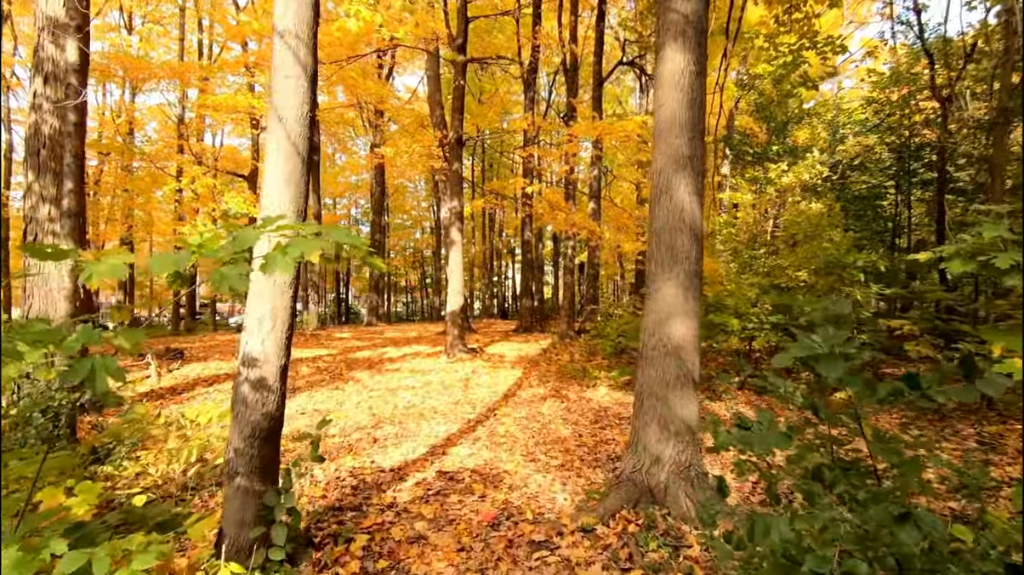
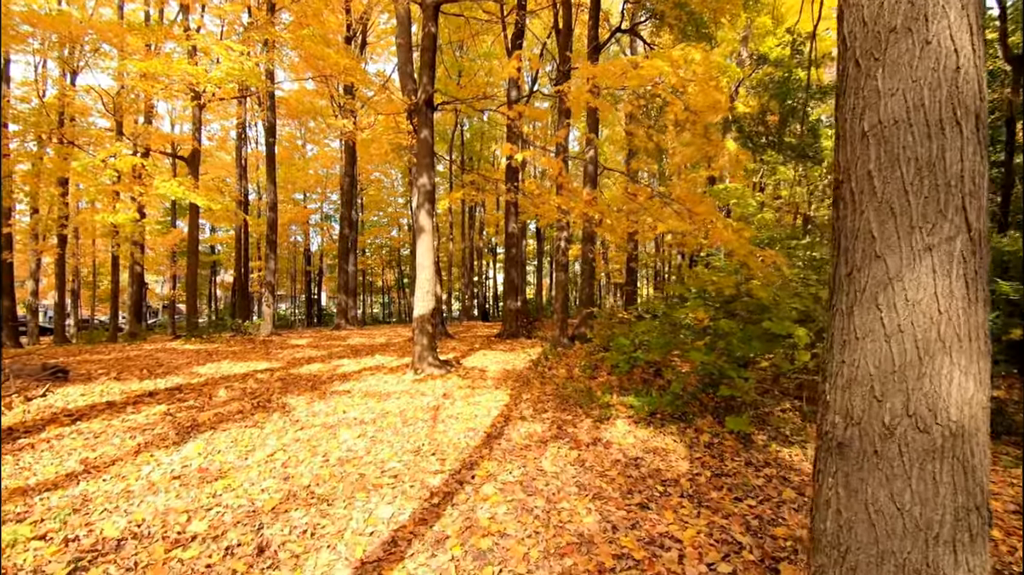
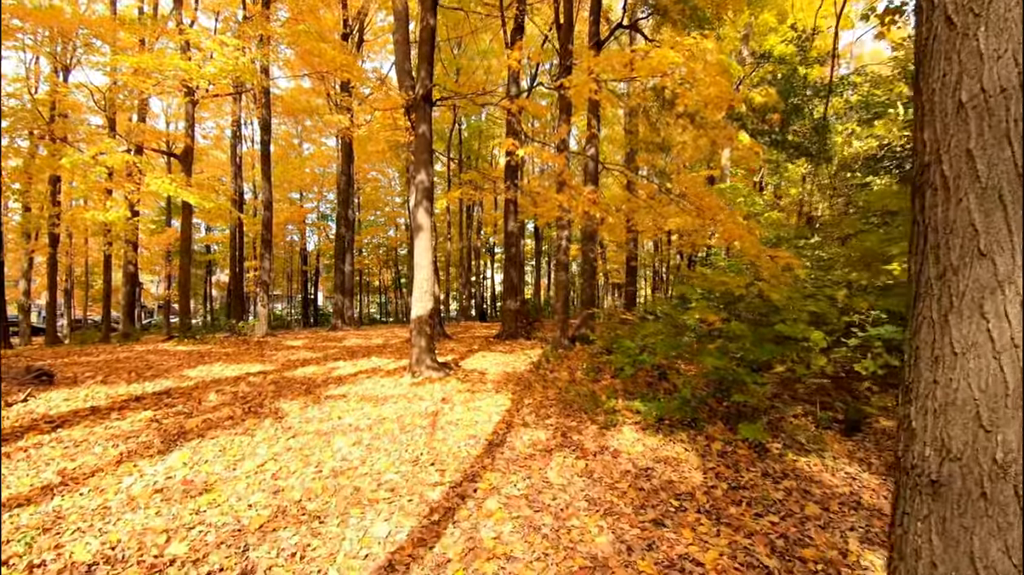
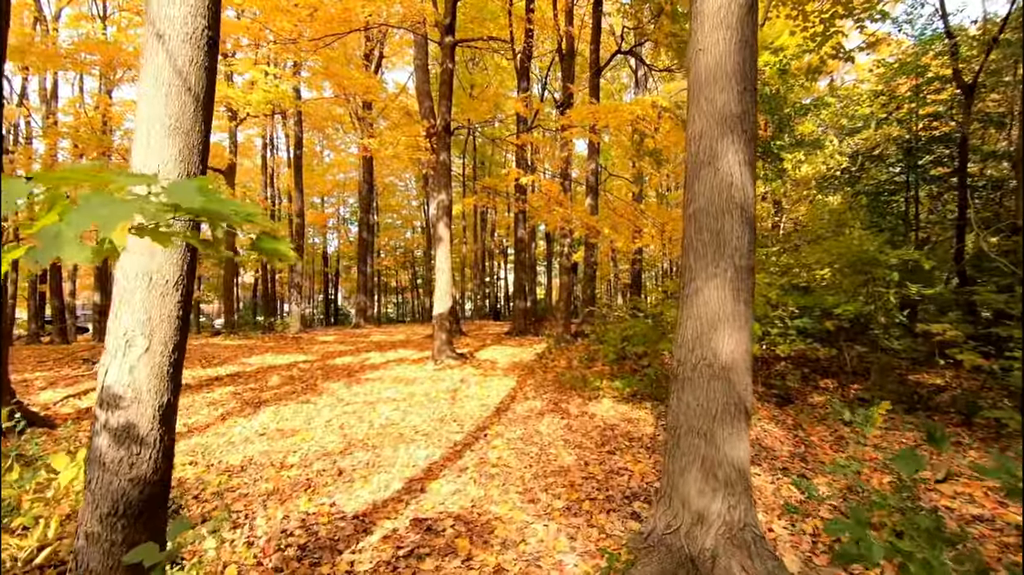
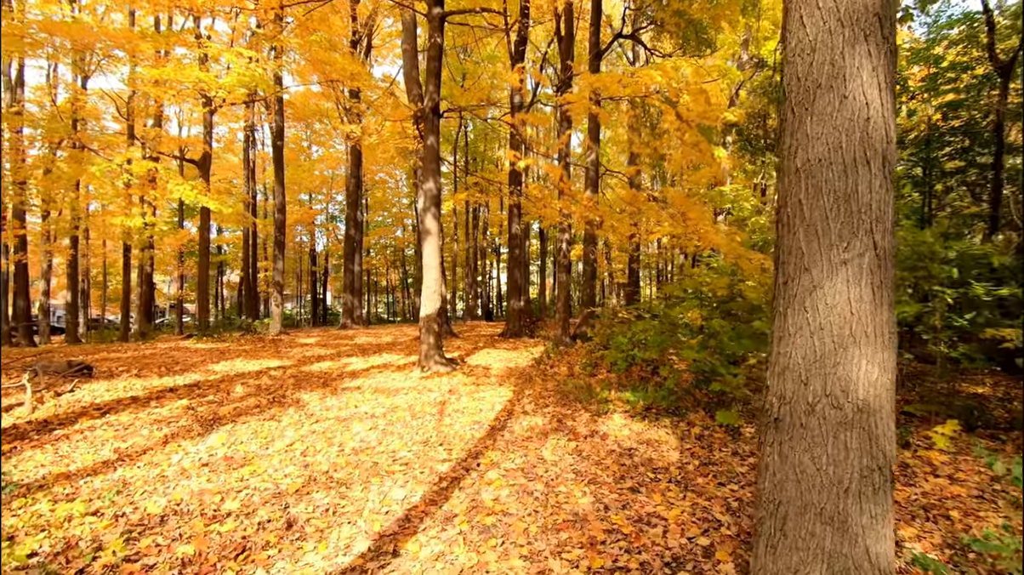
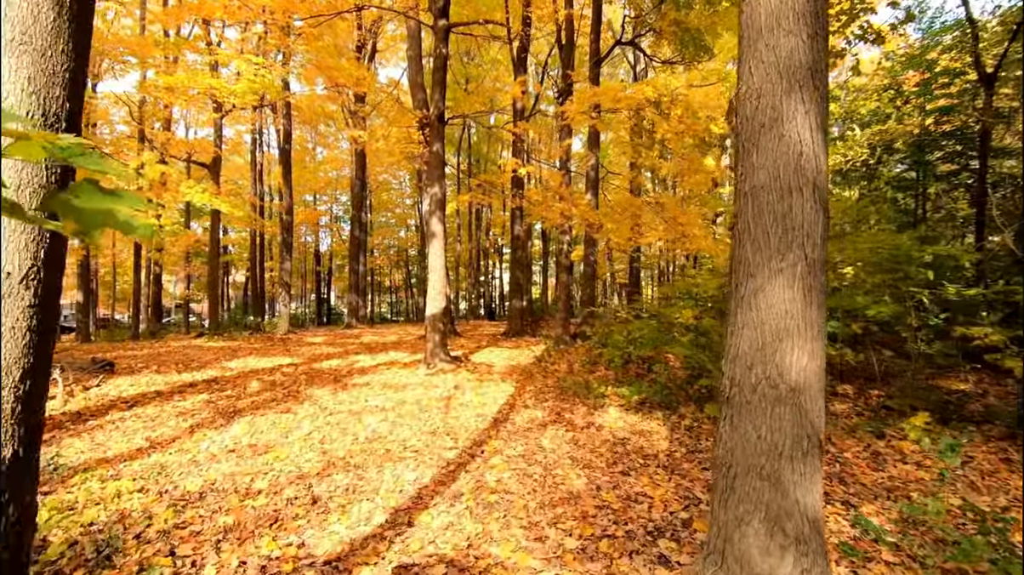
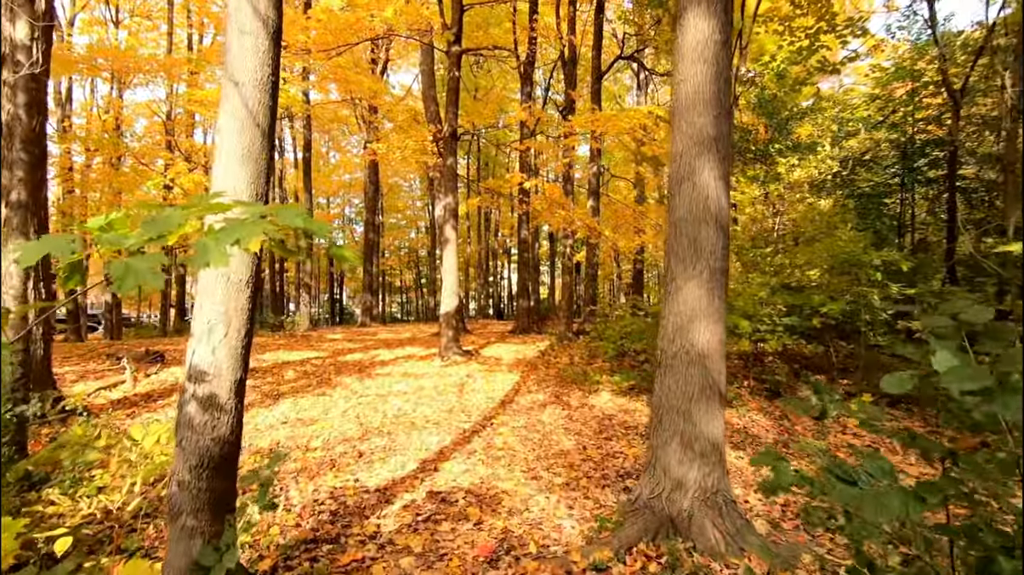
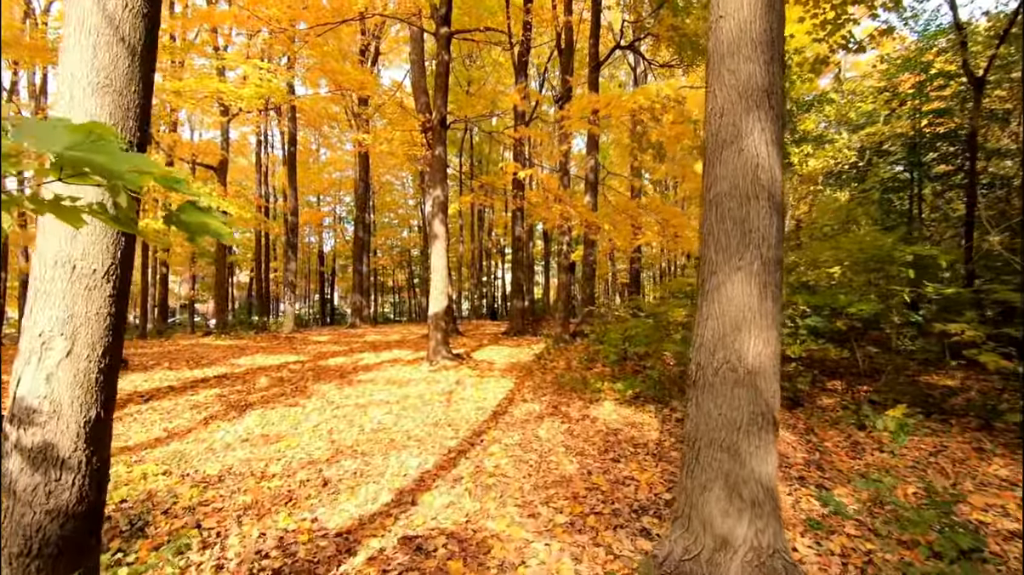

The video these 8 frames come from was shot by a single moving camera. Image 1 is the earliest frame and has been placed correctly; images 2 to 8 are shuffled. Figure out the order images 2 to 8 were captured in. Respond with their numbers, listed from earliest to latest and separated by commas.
7, 4, 8, 6, 5, 2, 3
